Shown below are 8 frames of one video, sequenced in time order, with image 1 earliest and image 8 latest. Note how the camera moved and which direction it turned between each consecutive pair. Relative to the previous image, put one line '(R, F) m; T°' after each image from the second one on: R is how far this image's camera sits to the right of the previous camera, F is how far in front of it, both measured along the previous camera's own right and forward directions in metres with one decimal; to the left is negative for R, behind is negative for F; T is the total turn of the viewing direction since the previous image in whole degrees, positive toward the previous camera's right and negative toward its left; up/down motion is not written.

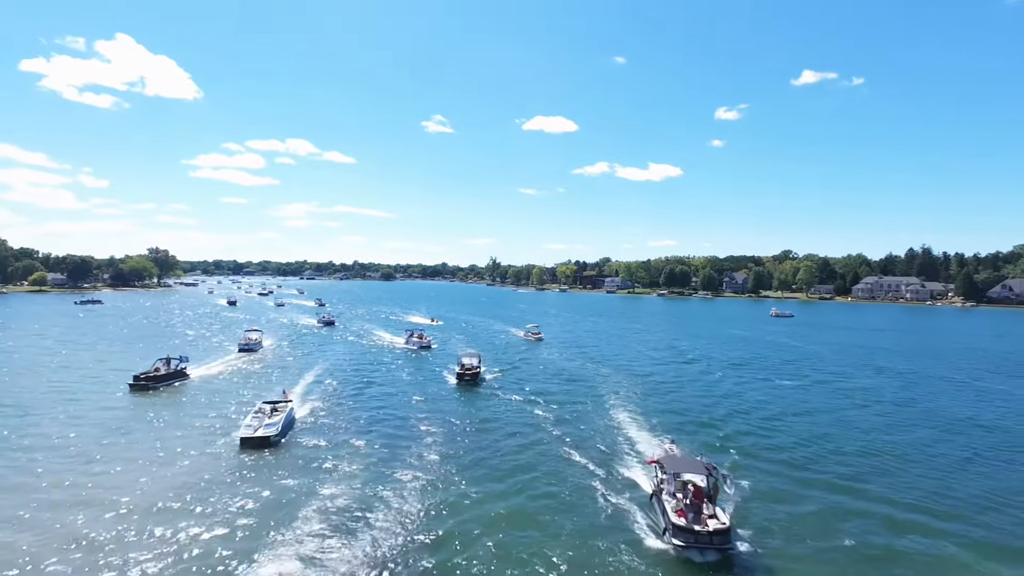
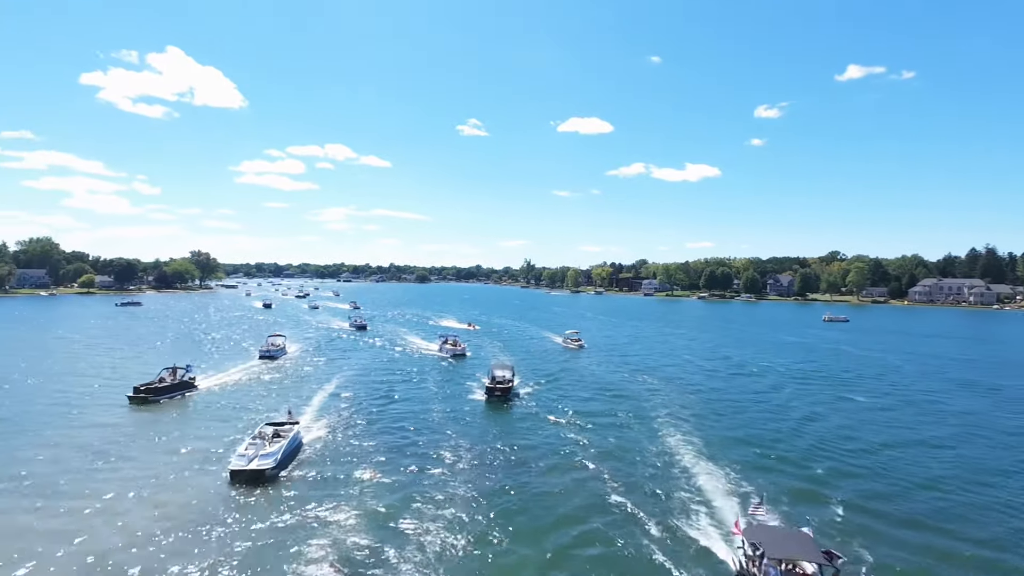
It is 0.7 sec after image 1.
(-0.2, +4.9) m; -4°
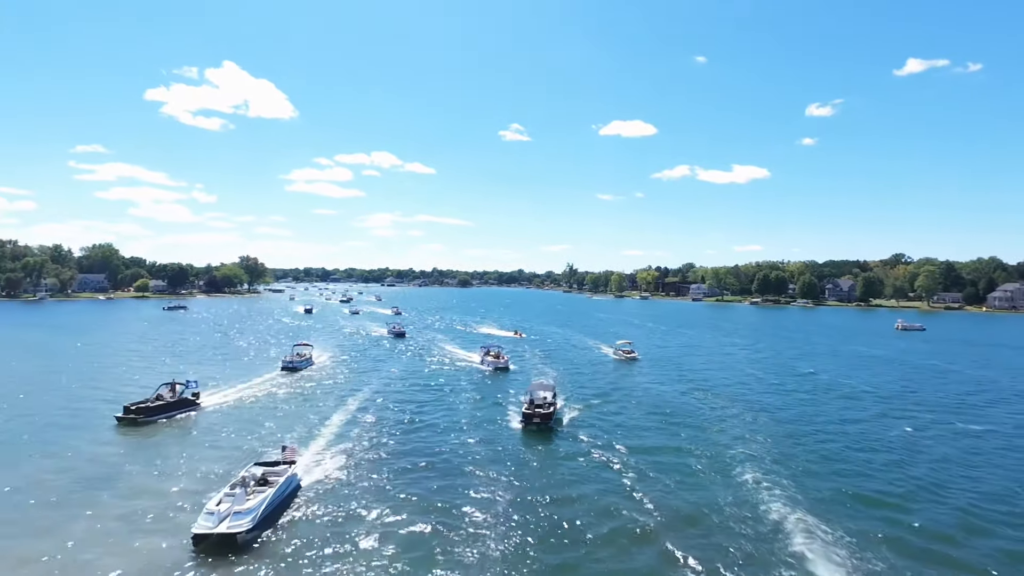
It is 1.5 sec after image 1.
(-0.2, +6.1) m; -4°
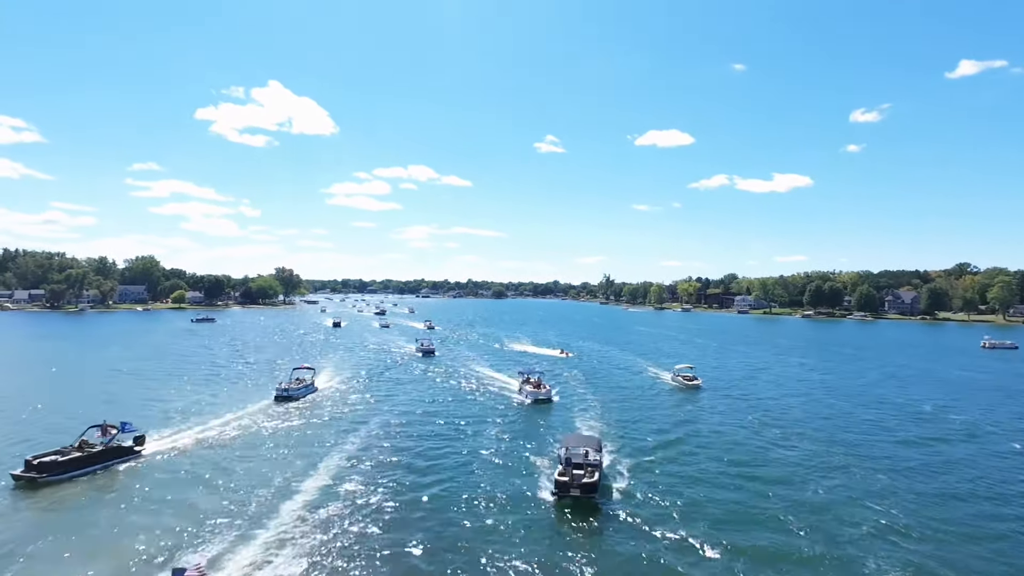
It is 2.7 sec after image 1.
(-0.4, +9.5) m; -4°
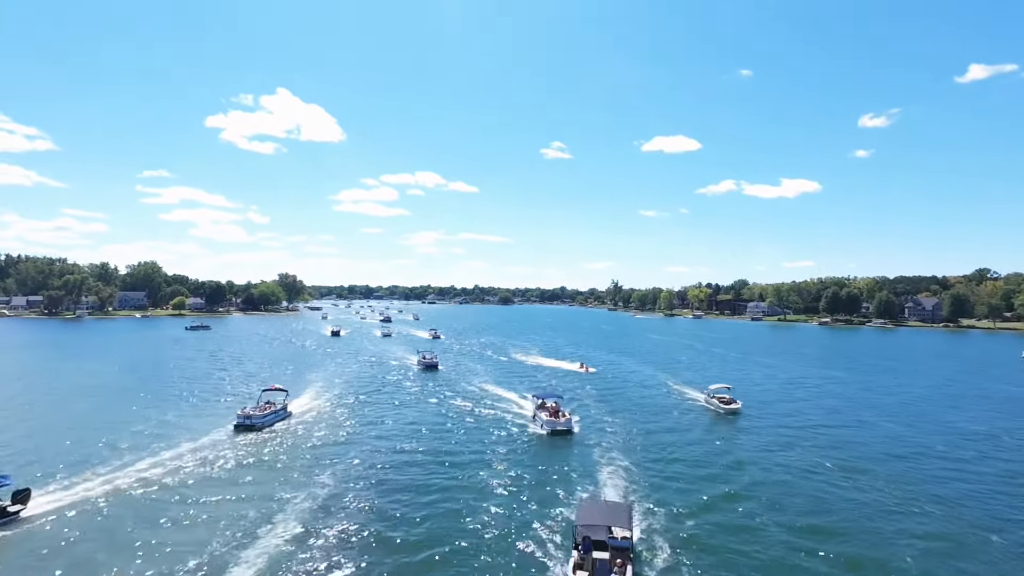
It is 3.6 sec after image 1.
(-0.2, +7.5) m; -1°
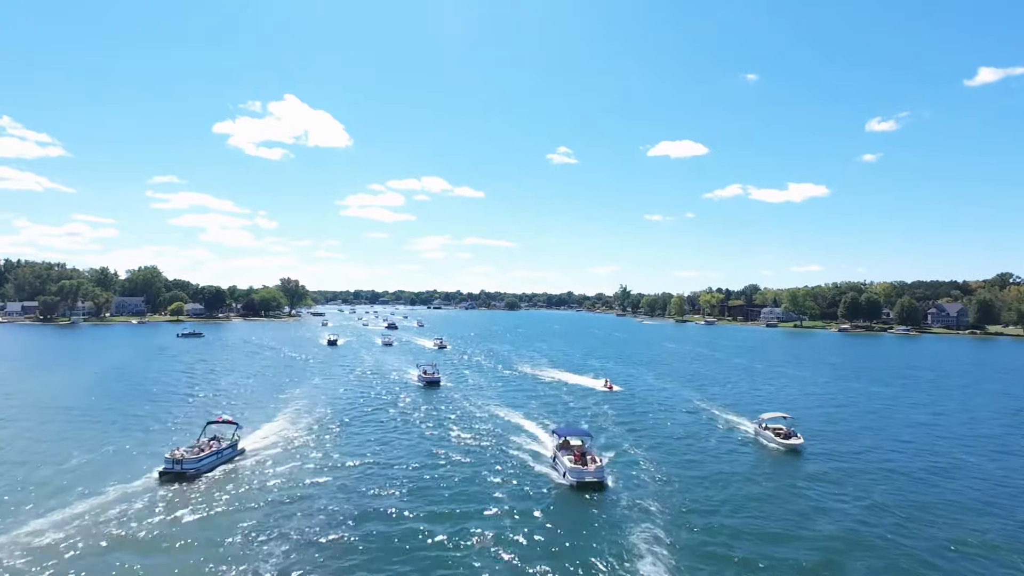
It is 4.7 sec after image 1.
(-0.5, +8.7) m; -1°
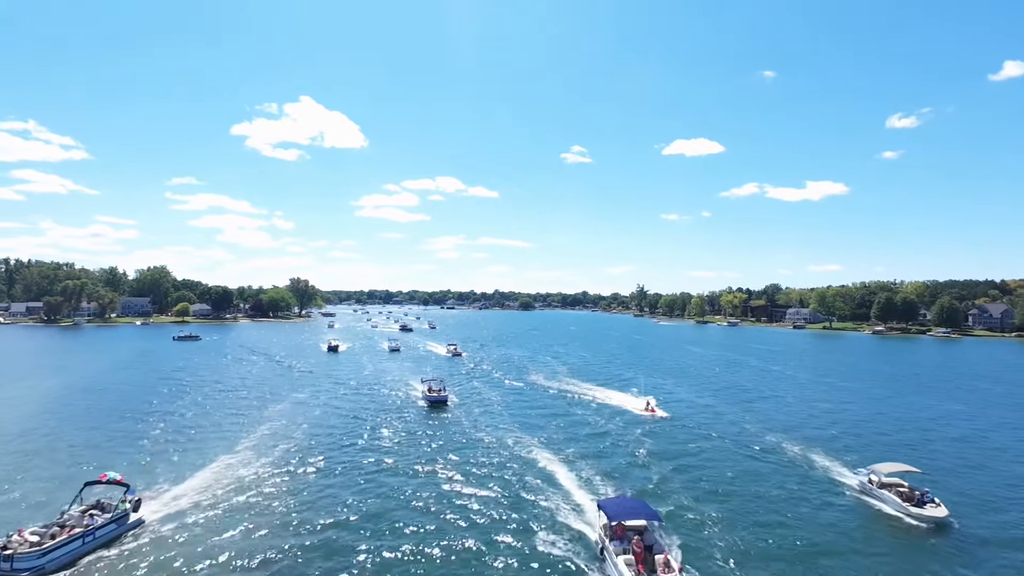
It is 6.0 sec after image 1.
(-0.5, +10.8) m; -1°
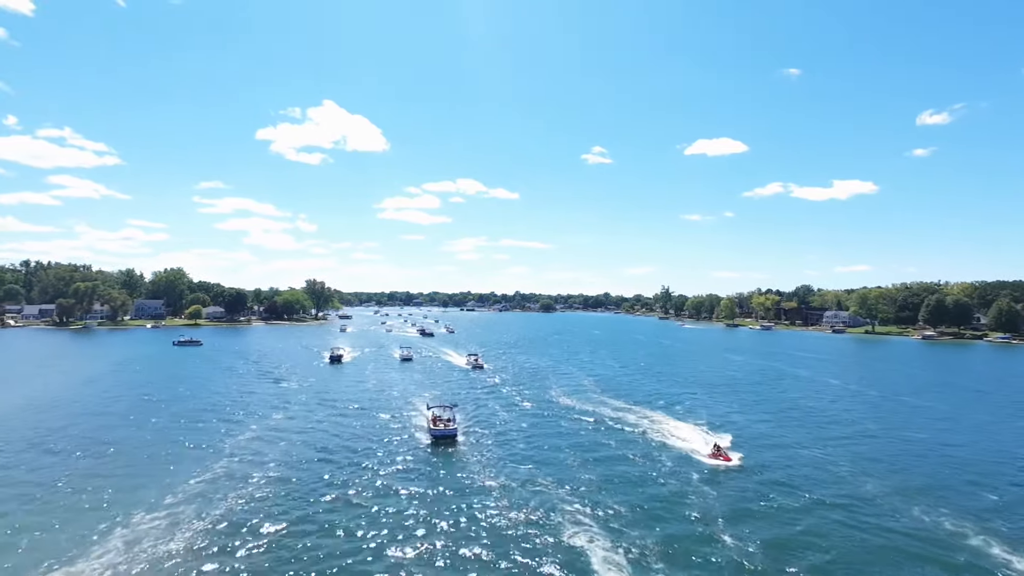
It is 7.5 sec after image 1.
(-0.5, +12.0) m; -2°
